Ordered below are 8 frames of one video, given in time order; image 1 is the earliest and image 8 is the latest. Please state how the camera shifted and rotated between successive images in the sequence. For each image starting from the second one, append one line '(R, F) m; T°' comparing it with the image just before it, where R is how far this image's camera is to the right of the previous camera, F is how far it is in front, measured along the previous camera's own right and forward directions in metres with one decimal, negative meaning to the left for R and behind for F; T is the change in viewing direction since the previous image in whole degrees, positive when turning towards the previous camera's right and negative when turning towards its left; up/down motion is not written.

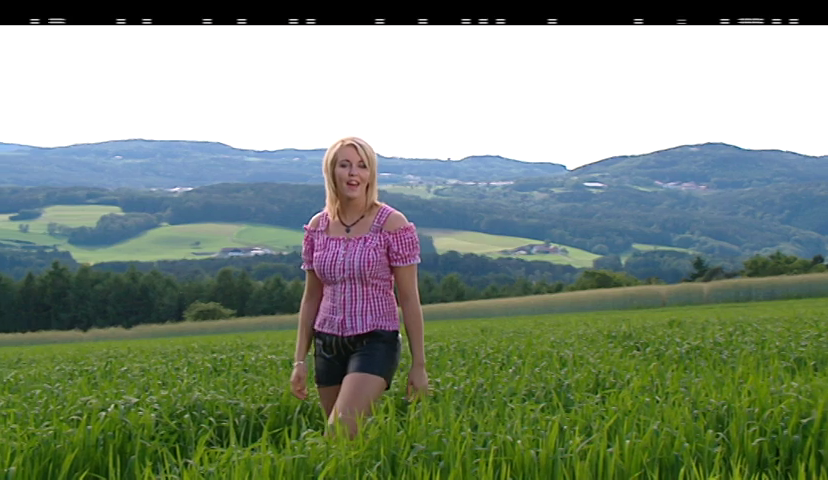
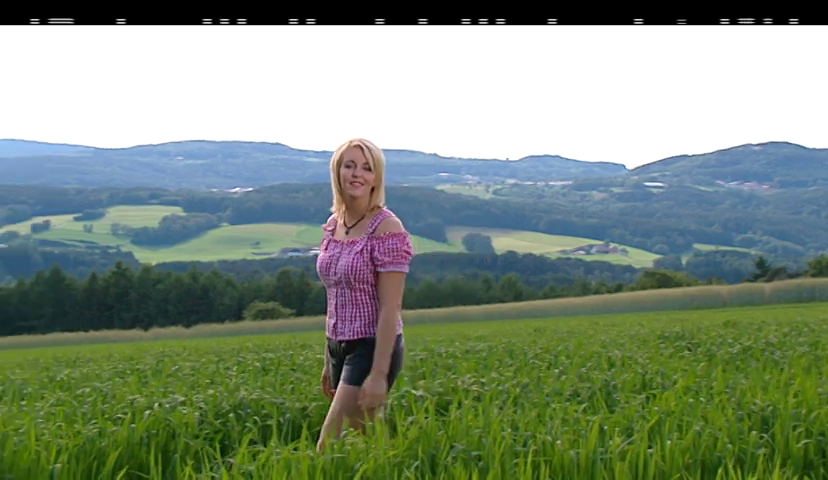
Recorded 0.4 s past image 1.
(+0.2, +0.1) m; -4°
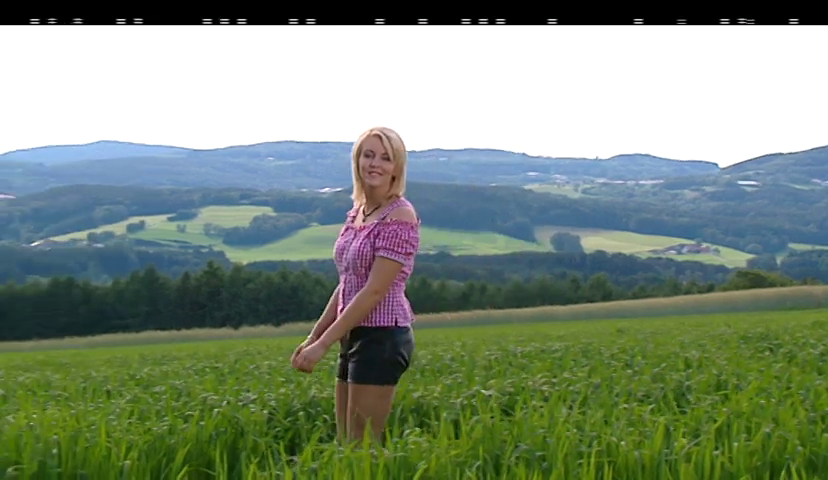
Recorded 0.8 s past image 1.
(+0.3, 0.0) m; -5°
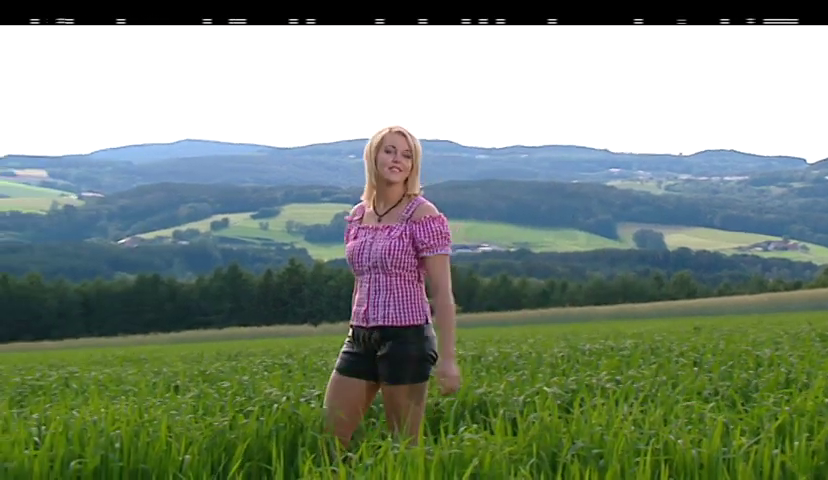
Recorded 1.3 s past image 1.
(+0.3, 0.0) m; -5°
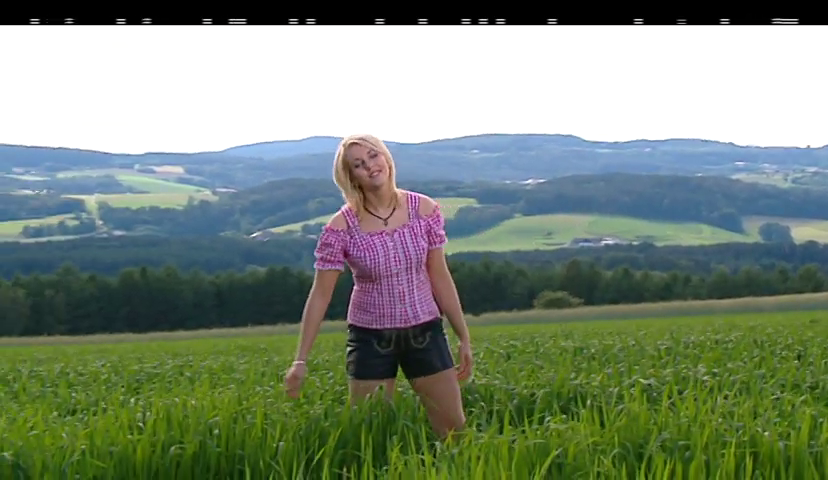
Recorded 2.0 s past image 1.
(+0.4, -0.6) m; -7°
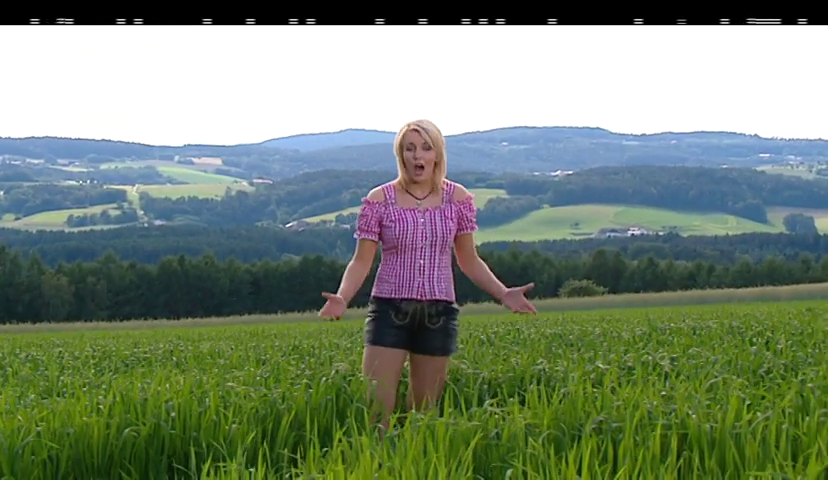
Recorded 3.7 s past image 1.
(+0.9, -1.0) m; -3°
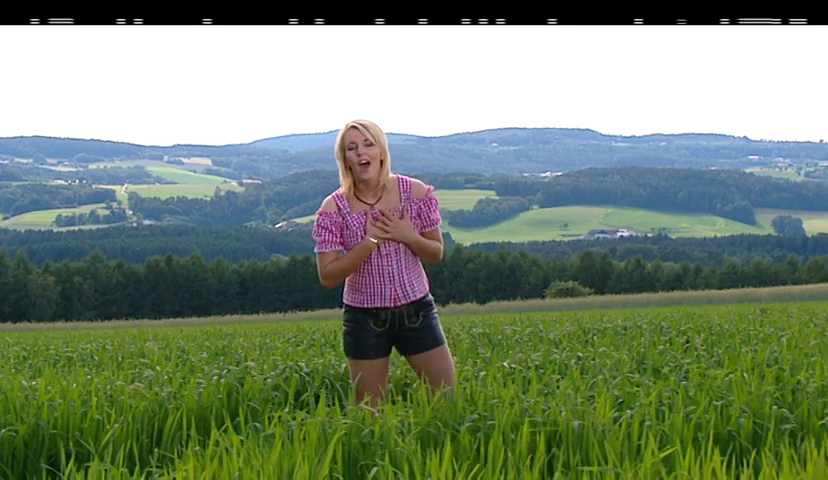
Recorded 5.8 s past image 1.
(+0.9, +0.1) m; 0°
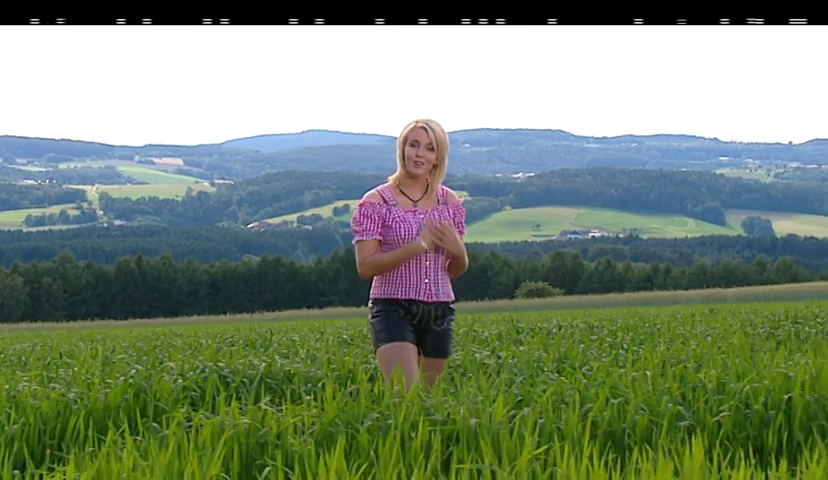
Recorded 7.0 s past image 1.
(+0.5, +0.1) m; +1°
